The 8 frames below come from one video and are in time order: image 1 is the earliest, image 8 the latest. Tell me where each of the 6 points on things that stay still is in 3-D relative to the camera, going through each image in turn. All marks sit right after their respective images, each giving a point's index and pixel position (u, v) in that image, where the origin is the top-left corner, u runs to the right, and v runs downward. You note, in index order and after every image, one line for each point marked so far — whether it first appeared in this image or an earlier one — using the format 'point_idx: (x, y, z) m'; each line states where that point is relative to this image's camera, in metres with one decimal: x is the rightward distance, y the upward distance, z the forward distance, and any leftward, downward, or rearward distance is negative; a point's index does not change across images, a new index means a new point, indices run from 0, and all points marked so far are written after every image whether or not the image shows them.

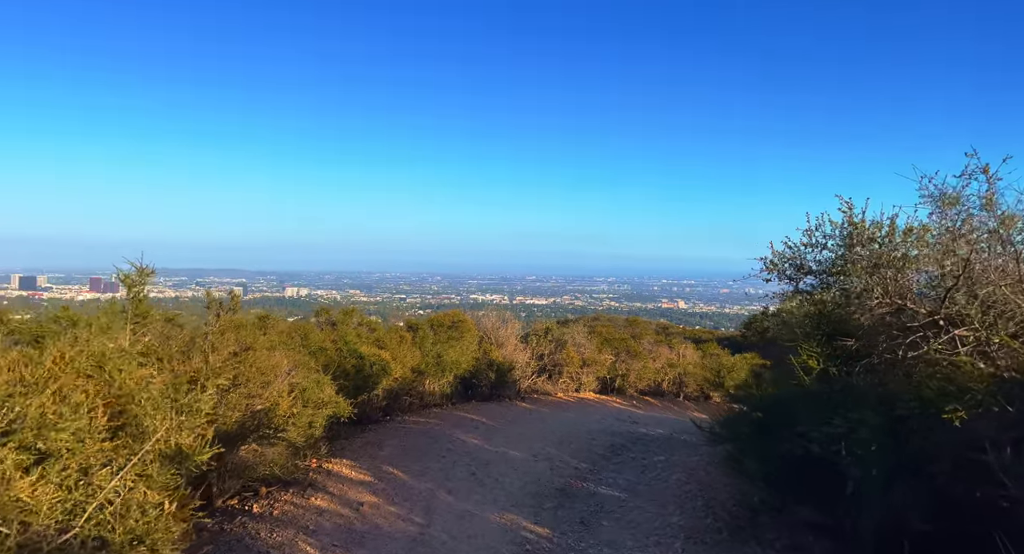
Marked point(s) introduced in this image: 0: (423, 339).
0: (-2.2, -1.5, +18.8) m
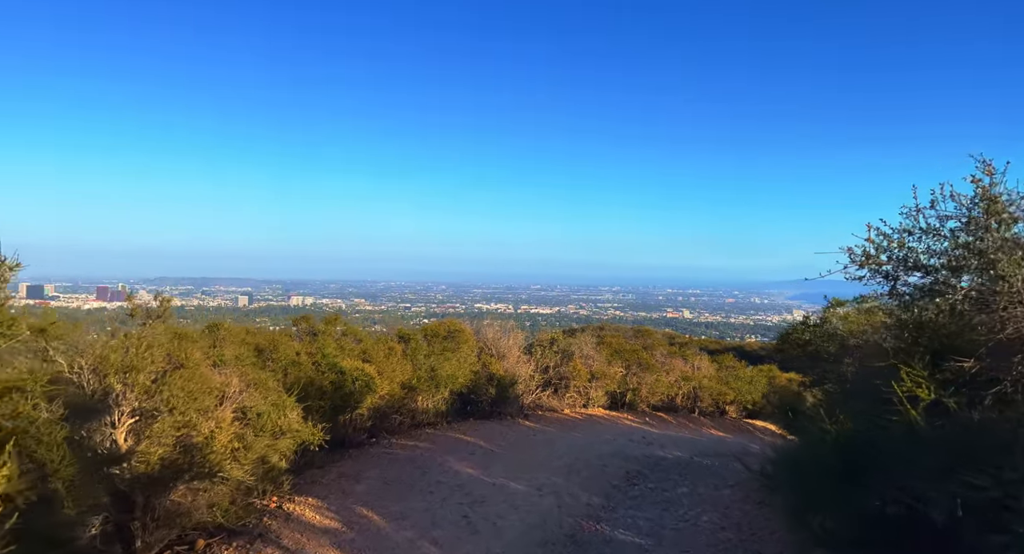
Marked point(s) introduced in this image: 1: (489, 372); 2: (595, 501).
0: (-2.1, -1.6, +16.9) m
1: (-0.6, -2.4, +19.3) m
2: (+1.2, -3.3, +11.3) m
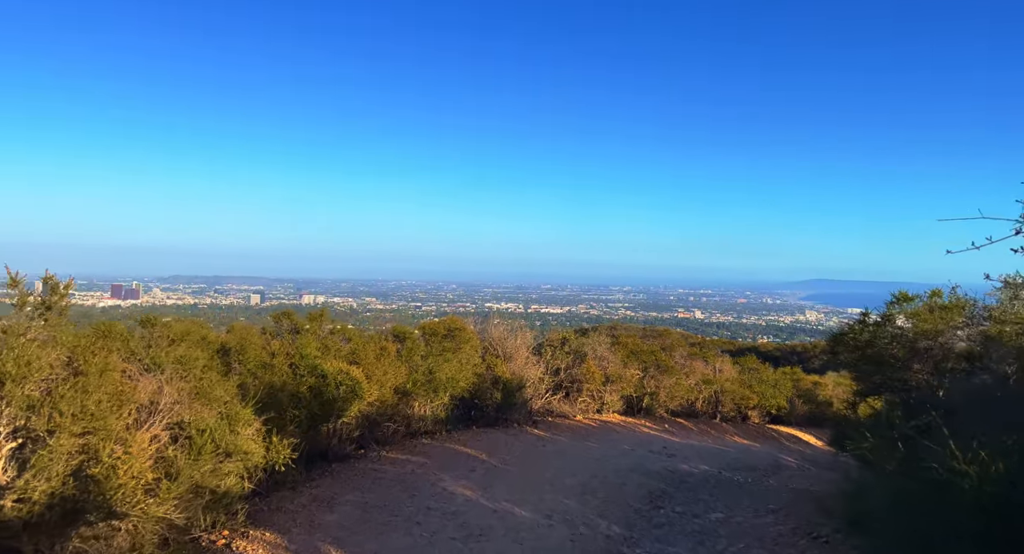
0: (-2.0, -1.5, +15.2) m
1: (-0.4, -2.2, +17.6) m
2: (+1.3, -3.1, +9.5) m
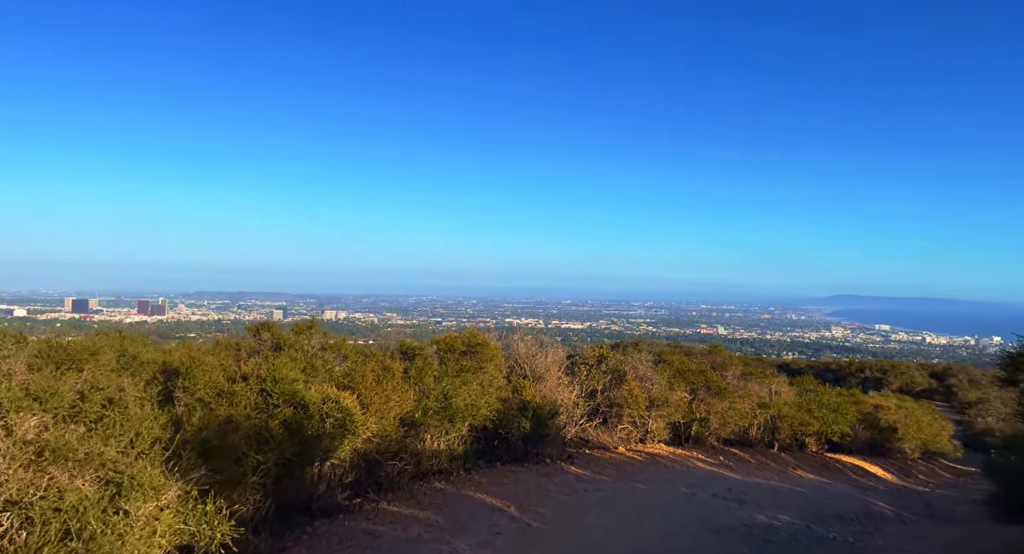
0: (-1.5, -1.5, +12.3) m
1: (+0.2, -2.3, +14.7) m
2: (+1.6, -3.1, +6.5) m
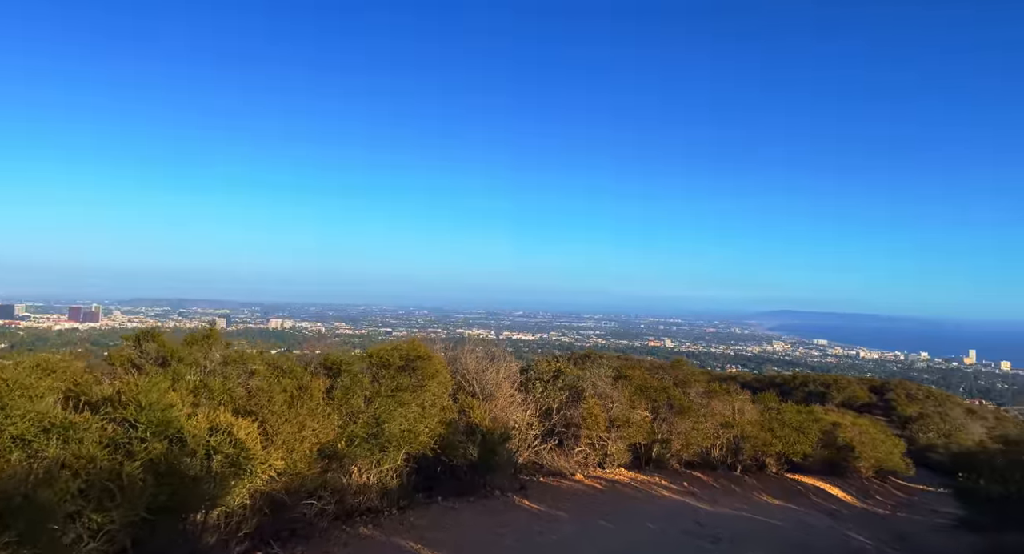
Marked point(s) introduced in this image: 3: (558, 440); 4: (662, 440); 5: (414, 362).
0: (-2.2, -1.5, +10.3) m
1: (-0.7, -2.4, +12.8) m
2: (+1.3, -3.0, +4.7) m
3: (+1.0, -3.5, +16.6) m
4: (+3.7, -3.9, +18.9) m
5: (-1.6, -1.4, +12.5) m
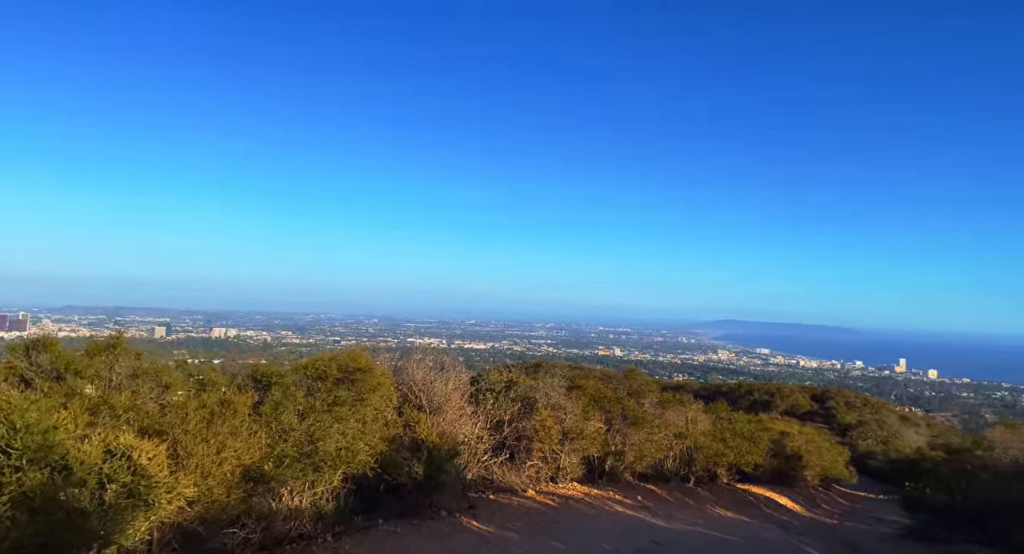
0: (-2.8, -1.6, +9.3) m
1: (-1.5, -2.4, +11.9) m
2: (+1.0, -3.0, +3.9) m
3: (-0.1, -3.6, +15.8) m
4: (+2.5, -4.1, +18.3) m
5: (-2.4, -1.4, +11.6) m
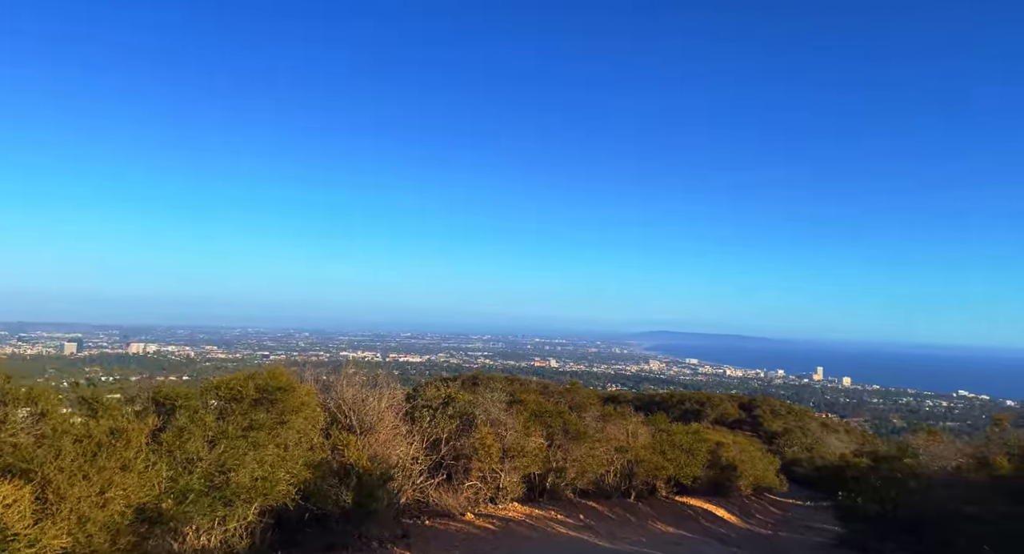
0: (-3.5, -1.6, +8.2) m
1: (-2.4, -2.6, +10.8) m
2: (+0.8, -3.0, +3.1) m
3: (-1.3, -3.8, +14.8) m
4: (+1.0, -4.3, +17.5) m
5: (-3.2, -1.6, +10.4) m
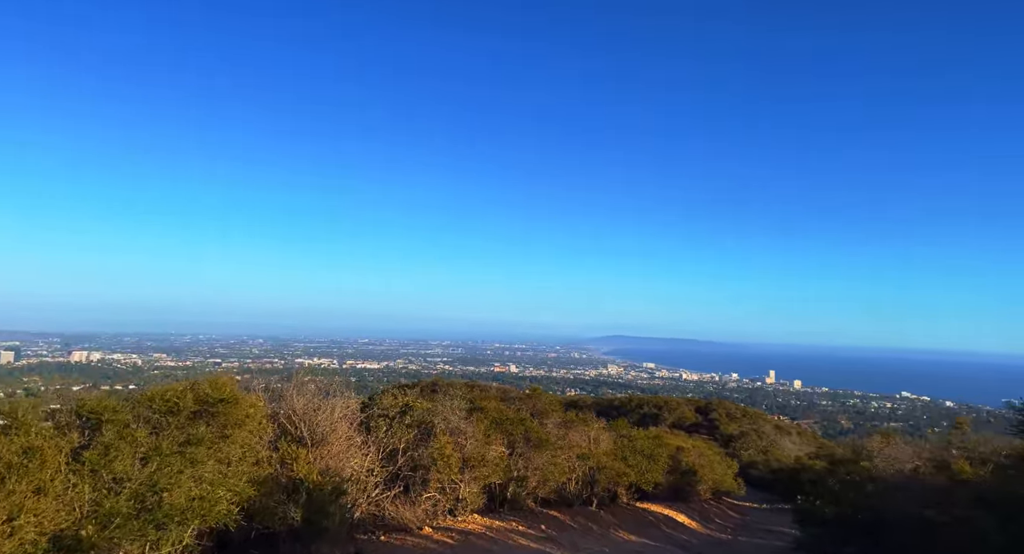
0: (-3.9, -1.7, +7.4) m
1: (-2.9, -2.6, +10.1) m
2: (+0.7, -3.0, +2.6) m
3: (-2.0, -3.9, +14.2) m
4: (+0.1, -4.4, +17.0) m
5: (-3.7, -1.6, +9.7) m
